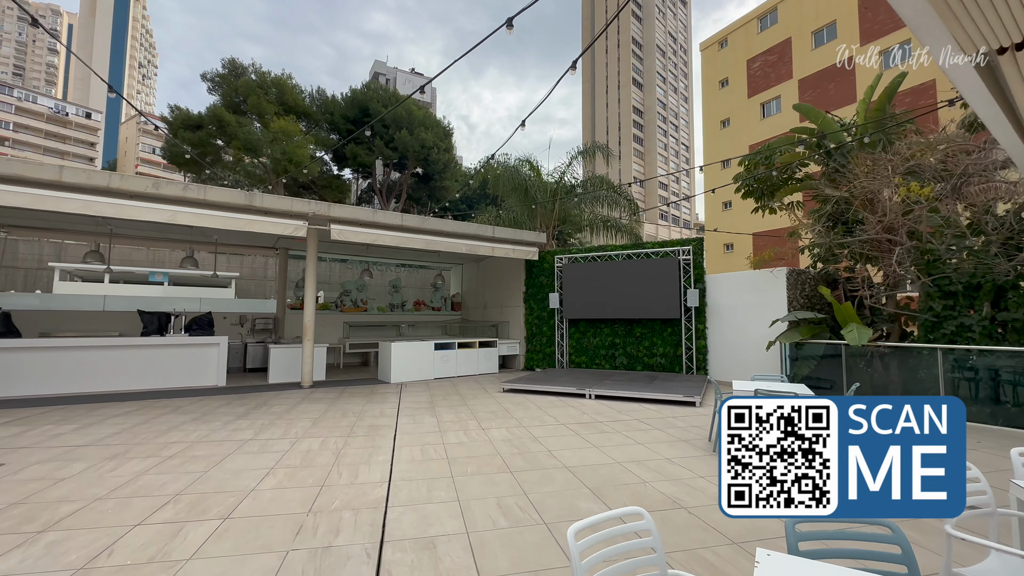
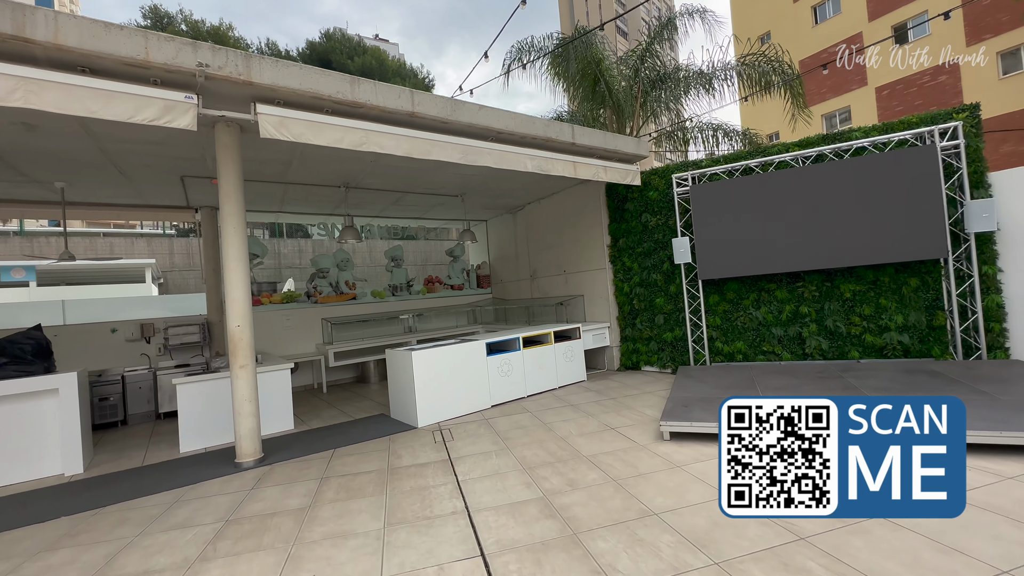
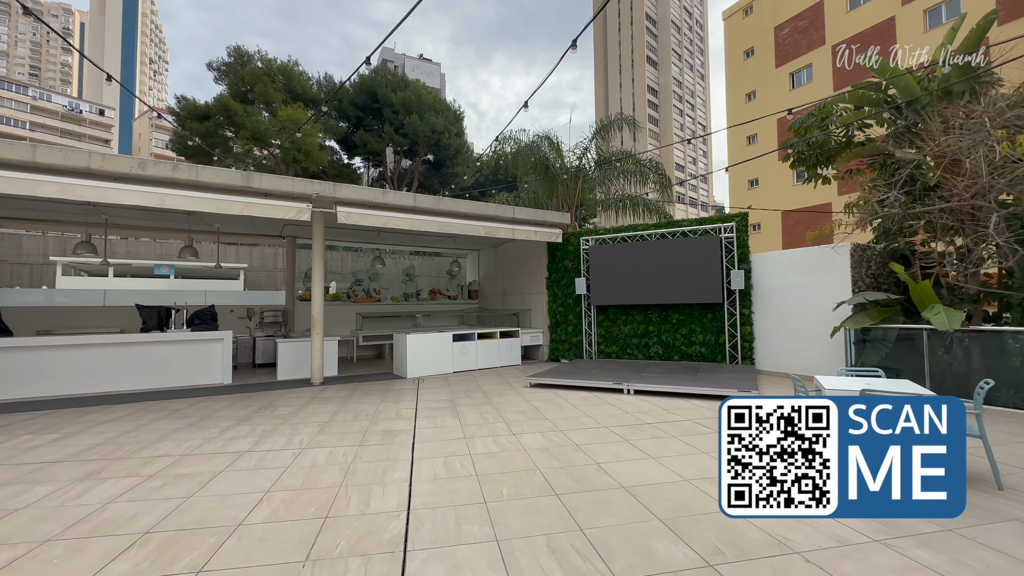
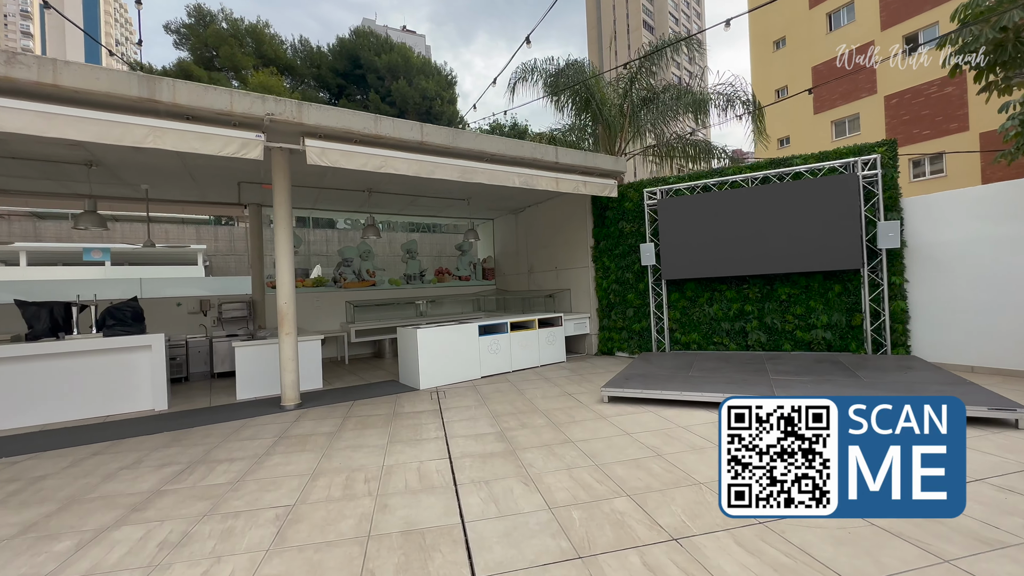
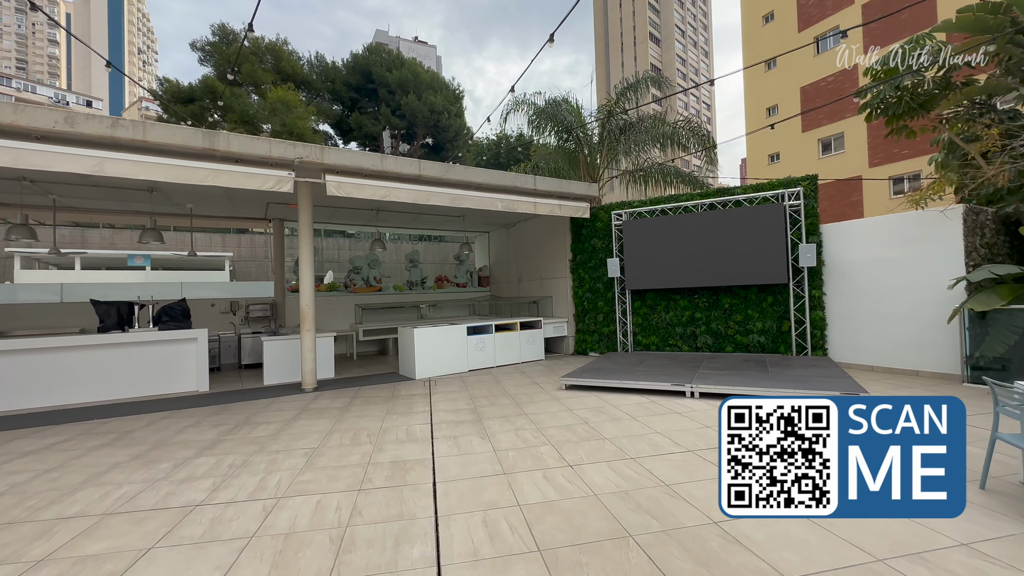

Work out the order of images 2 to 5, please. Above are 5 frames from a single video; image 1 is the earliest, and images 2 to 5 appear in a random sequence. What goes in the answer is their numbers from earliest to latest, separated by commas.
3, 5, 4, 2
